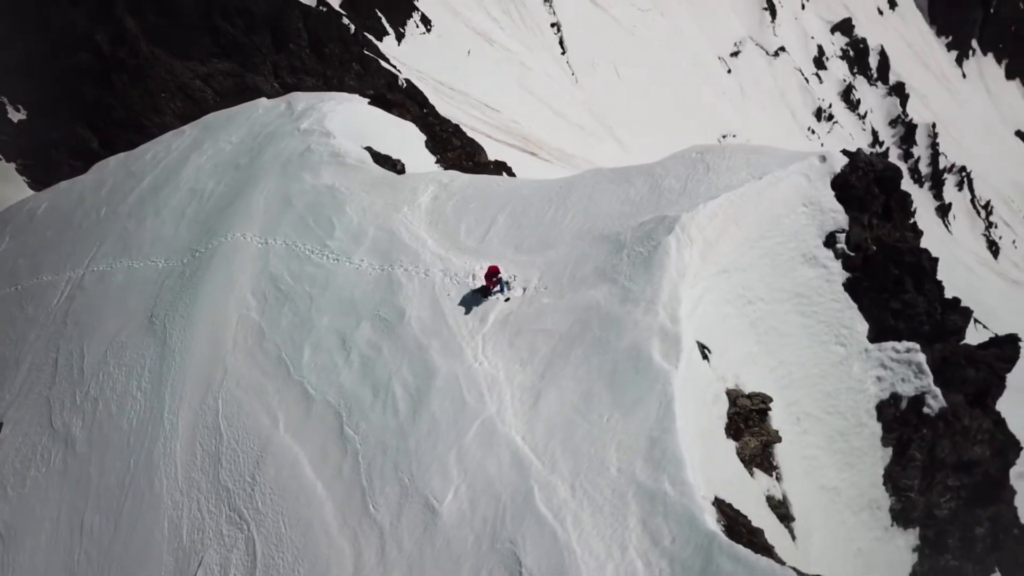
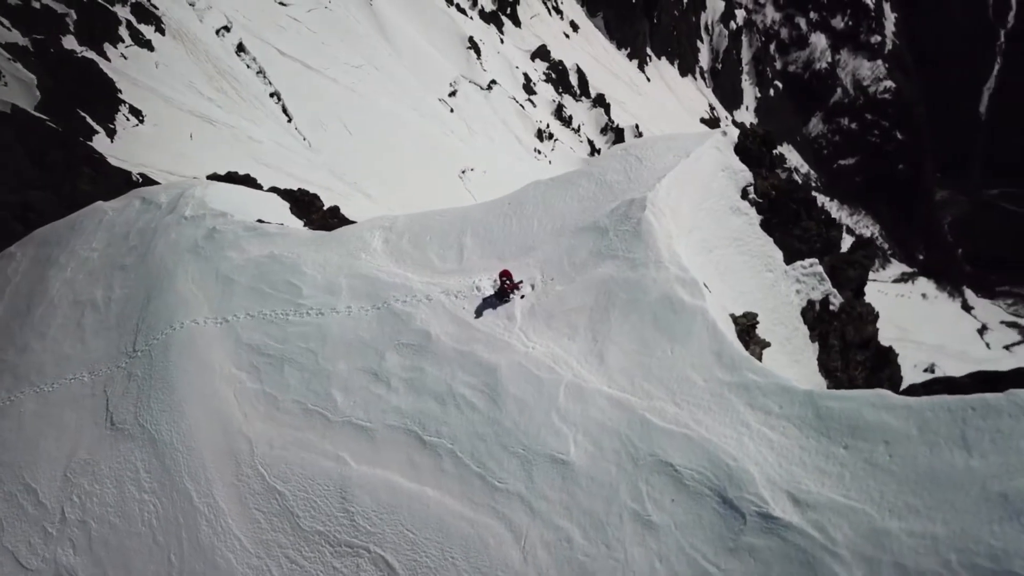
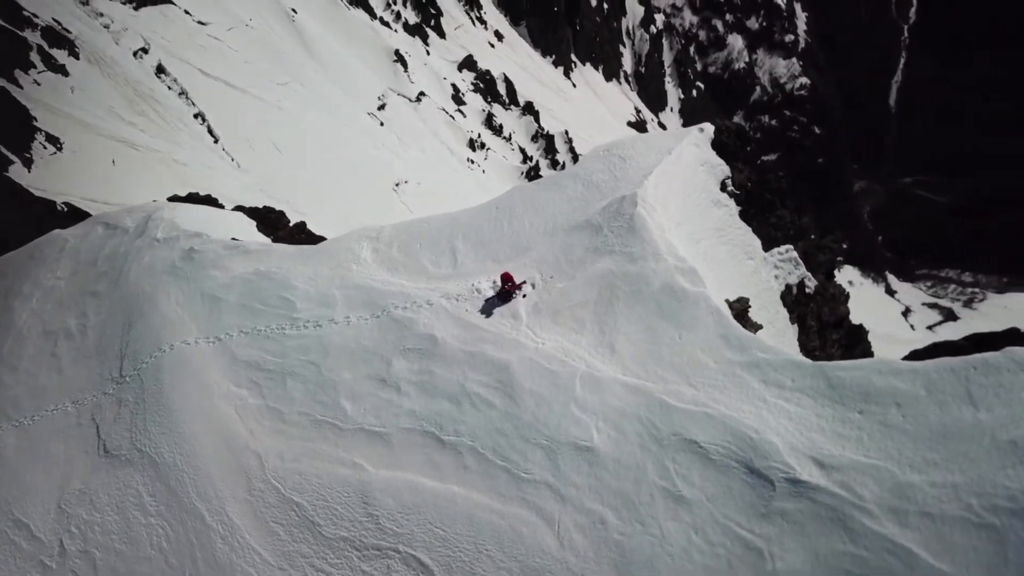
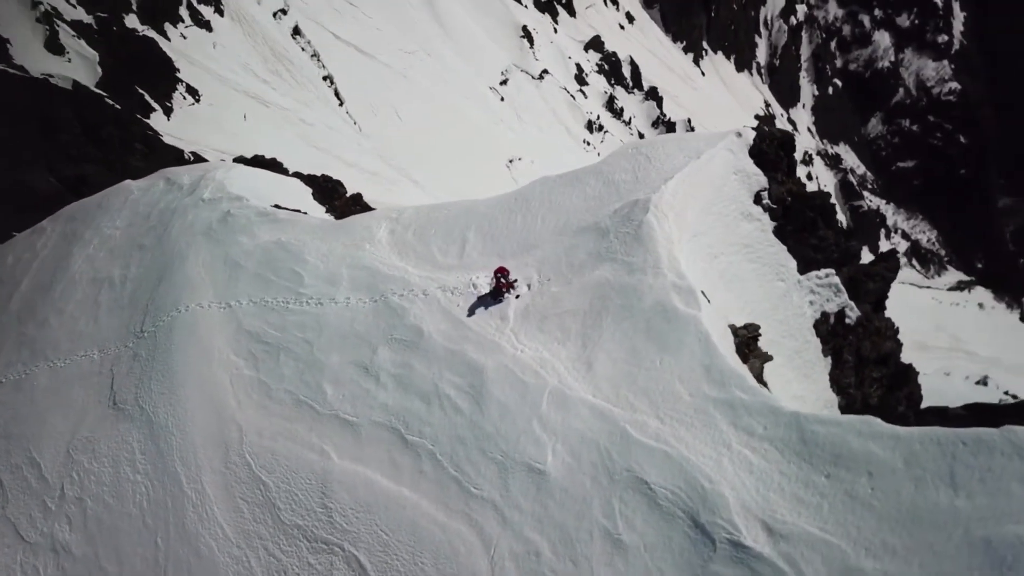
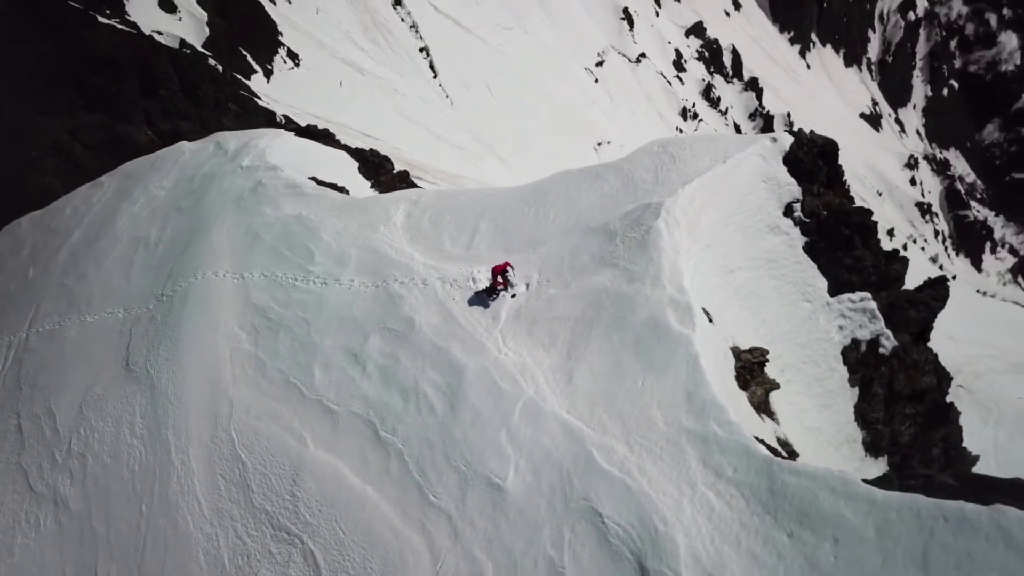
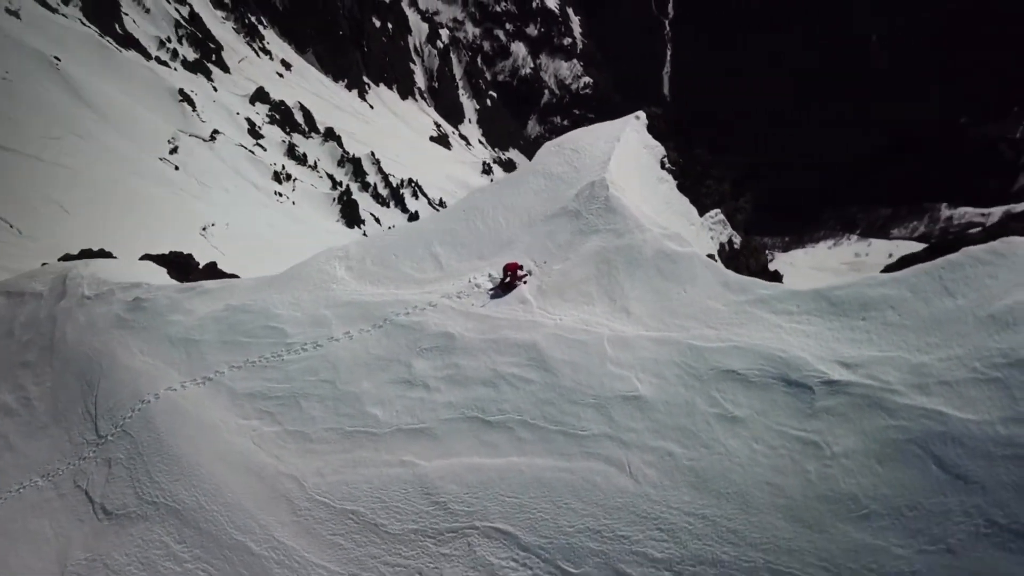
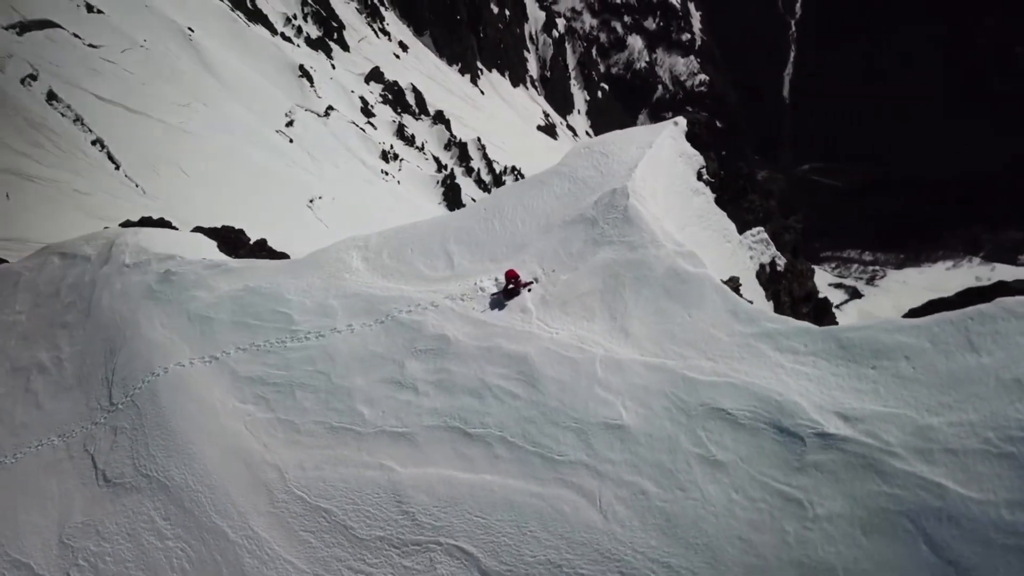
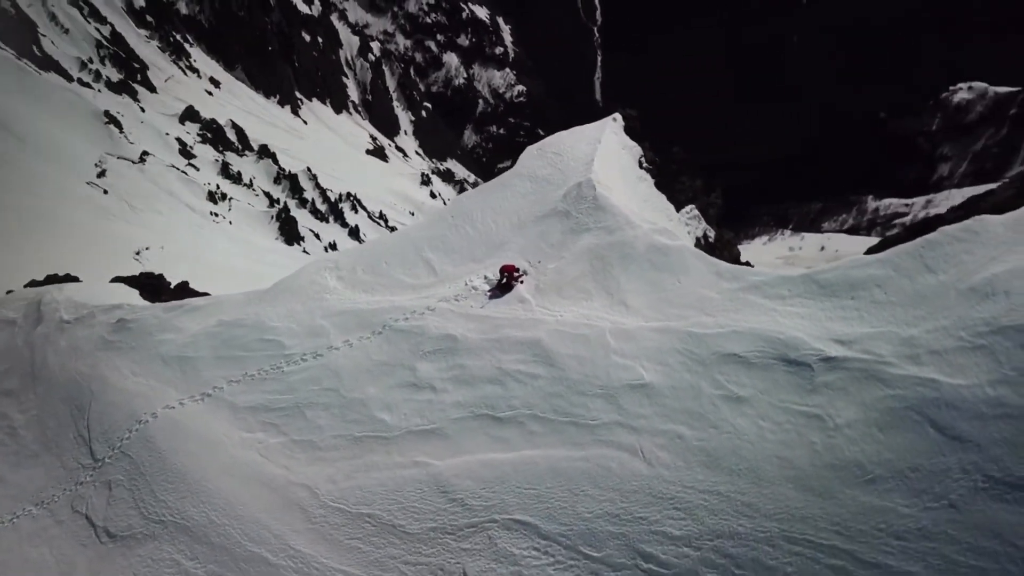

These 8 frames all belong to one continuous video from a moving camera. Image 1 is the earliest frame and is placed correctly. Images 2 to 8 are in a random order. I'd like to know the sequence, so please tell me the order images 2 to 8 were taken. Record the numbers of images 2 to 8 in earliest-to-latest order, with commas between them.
5, 4, 2, 3, 7, 6, 8
